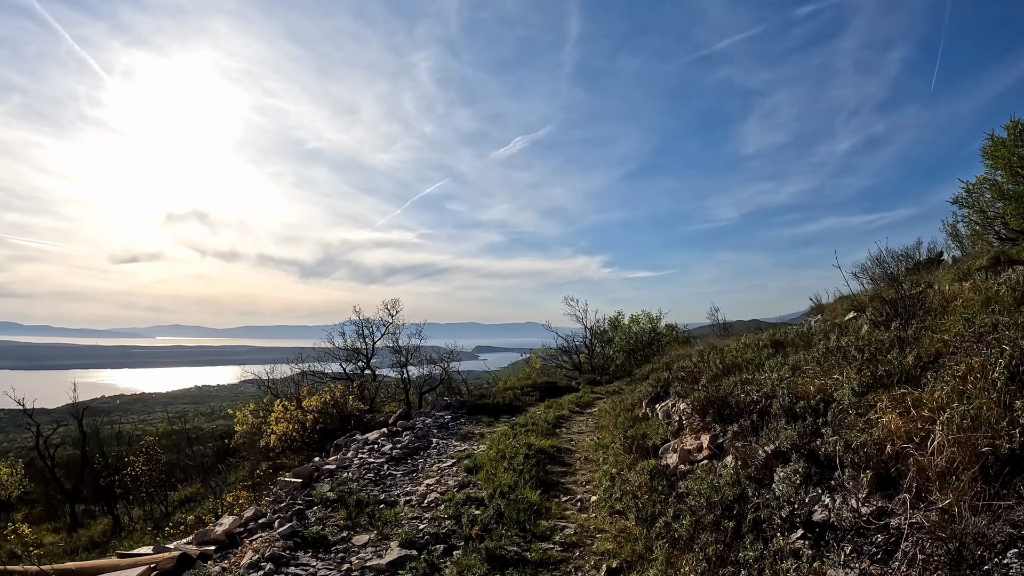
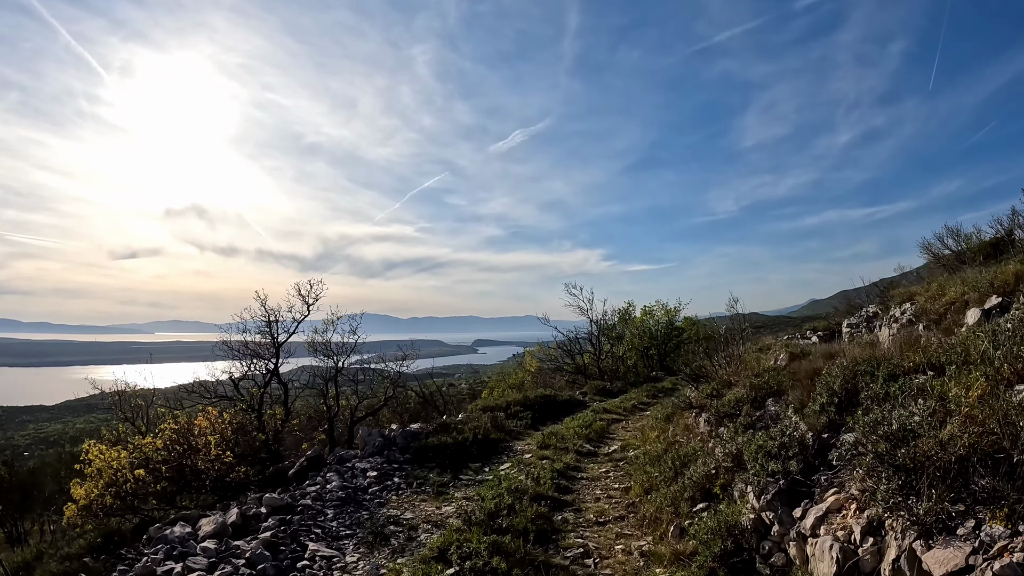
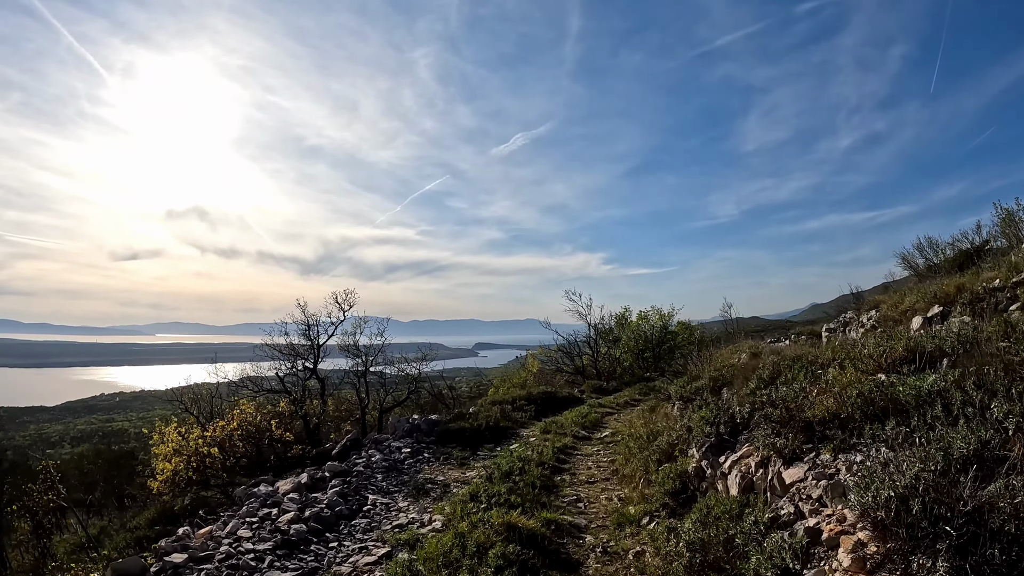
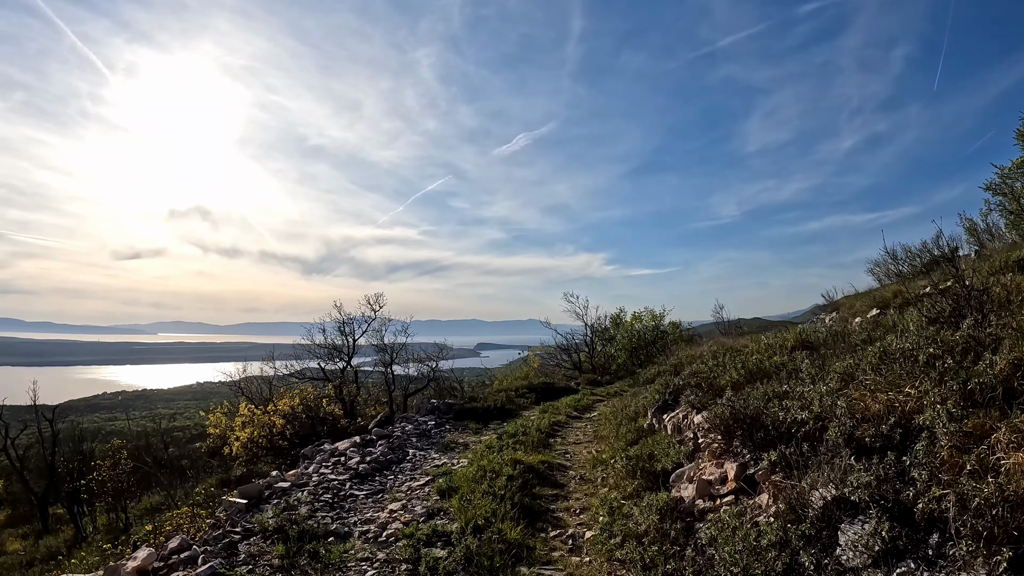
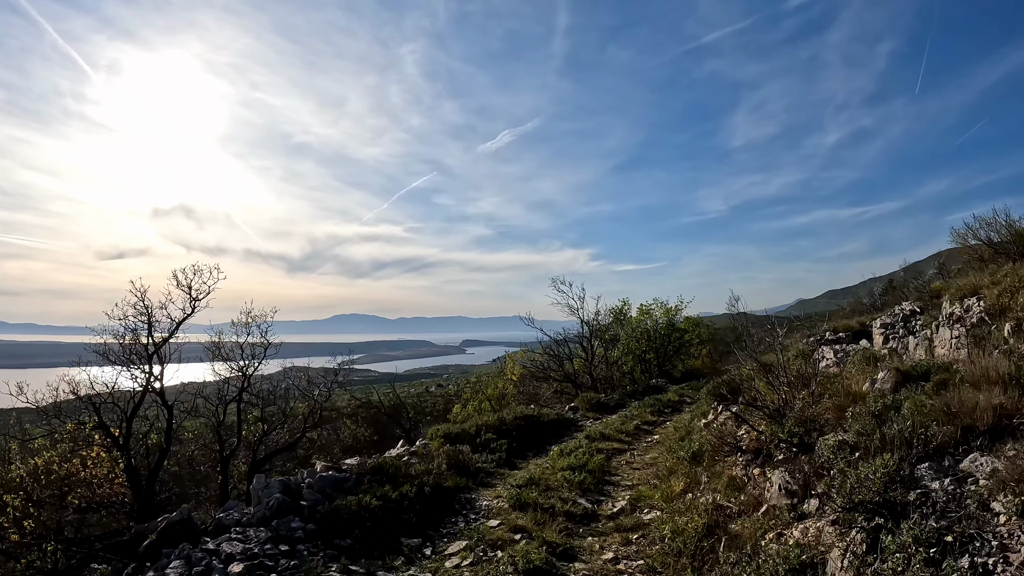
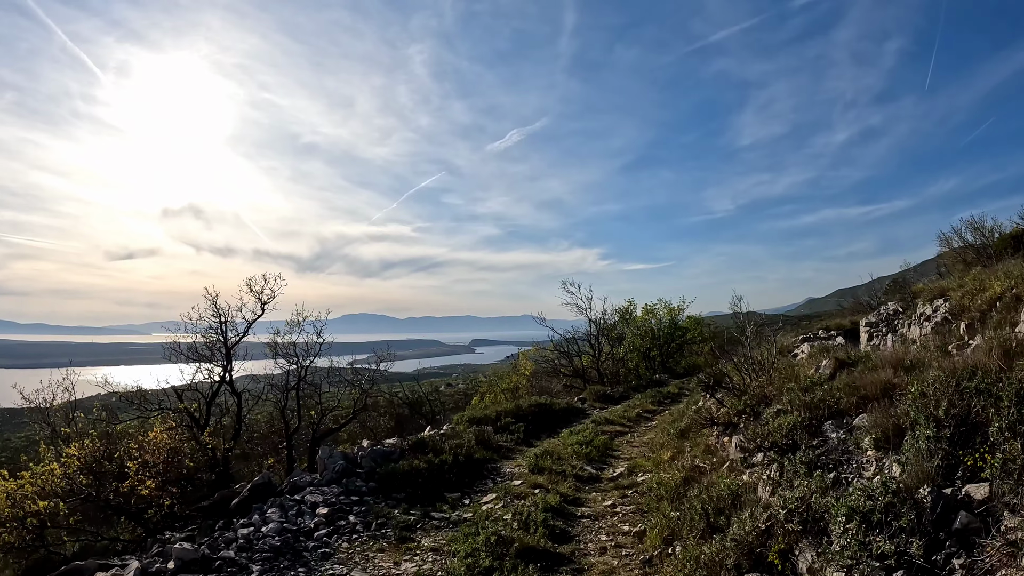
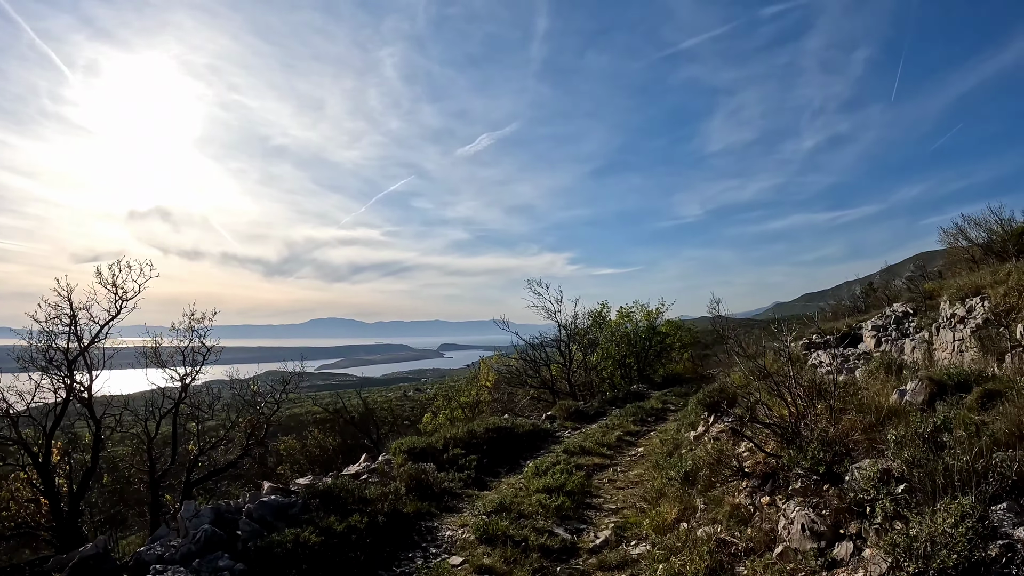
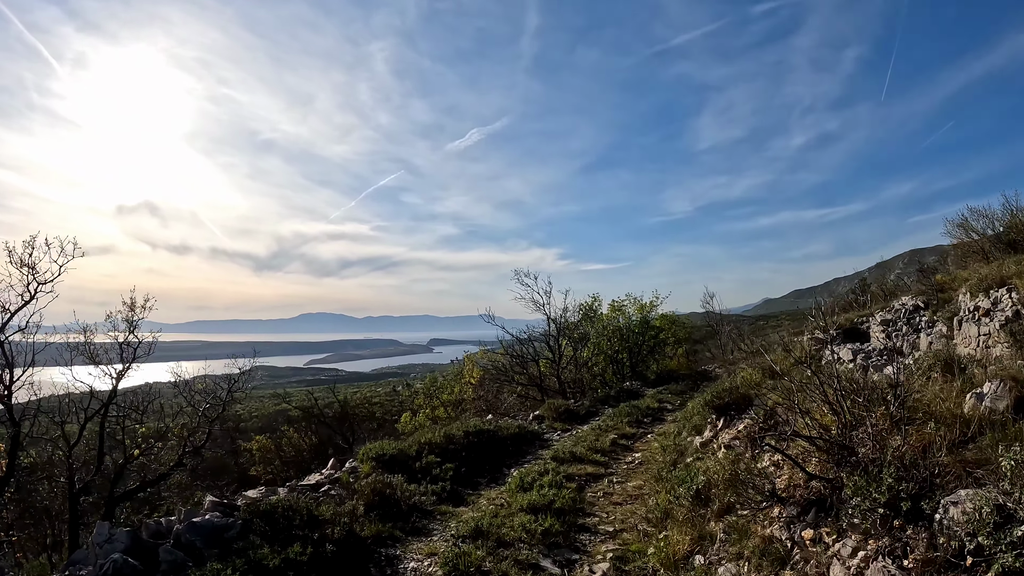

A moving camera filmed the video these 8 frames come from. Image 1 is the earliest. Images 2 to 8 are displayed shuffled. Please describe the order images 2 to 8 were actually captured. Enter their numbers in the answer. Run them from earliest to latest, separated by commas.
4, 3, 2, 6, 5, 7, 8
